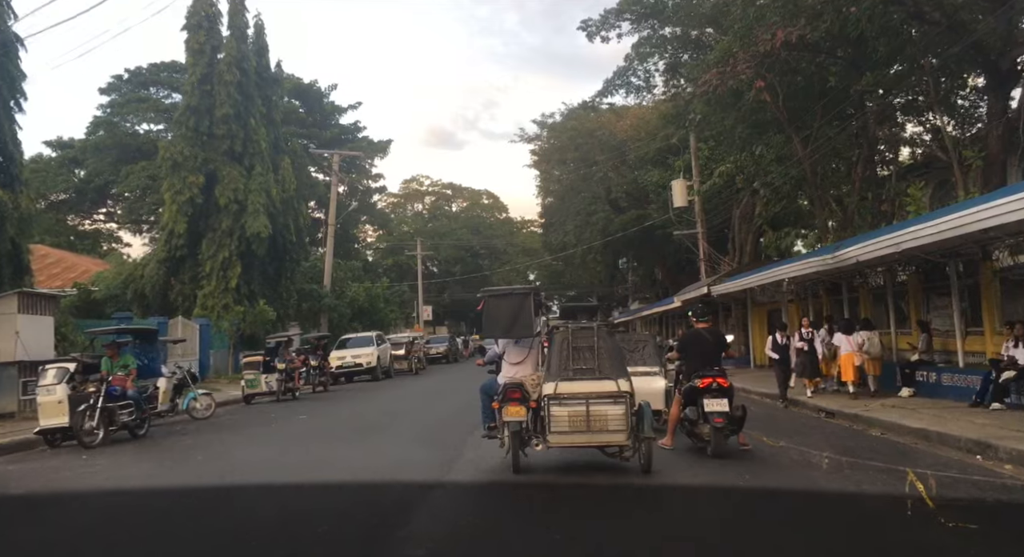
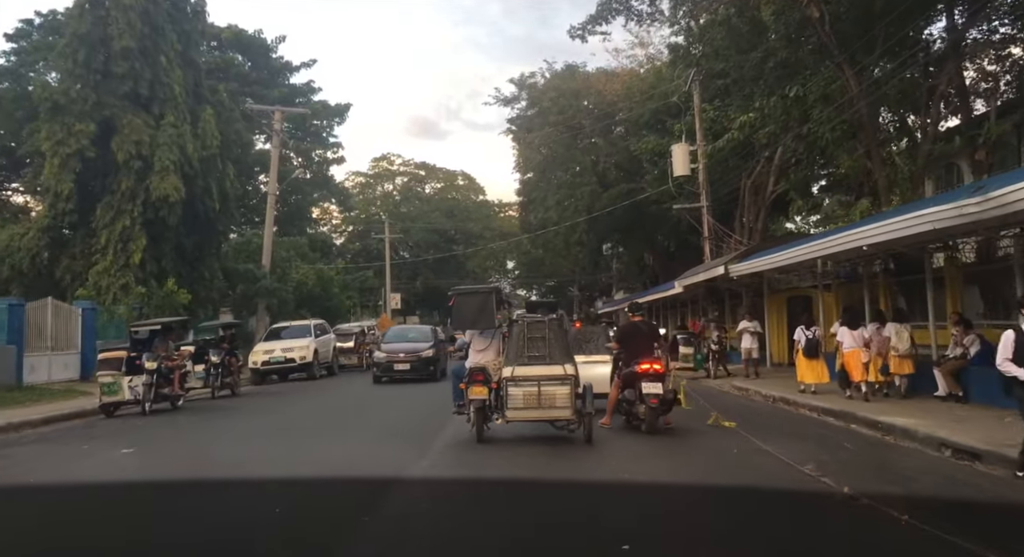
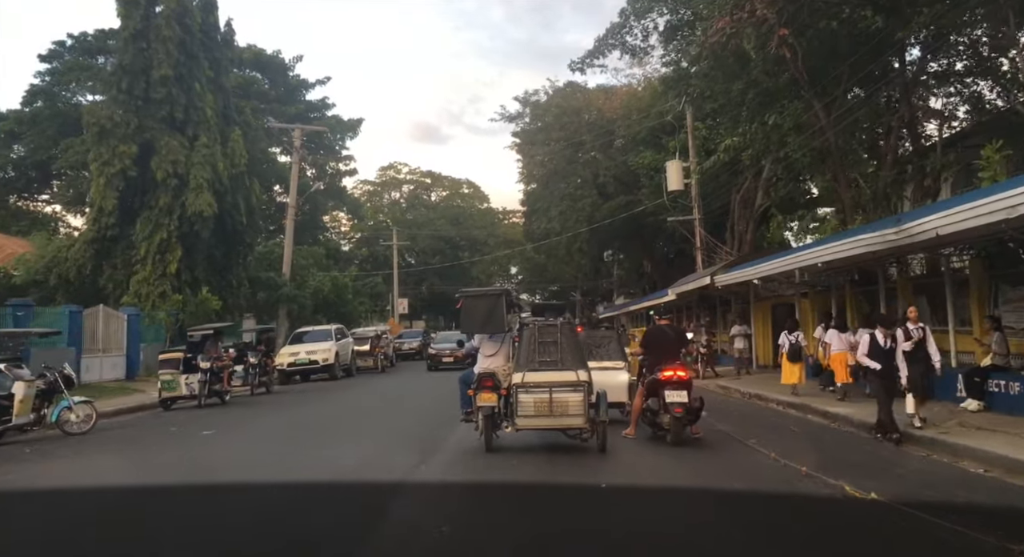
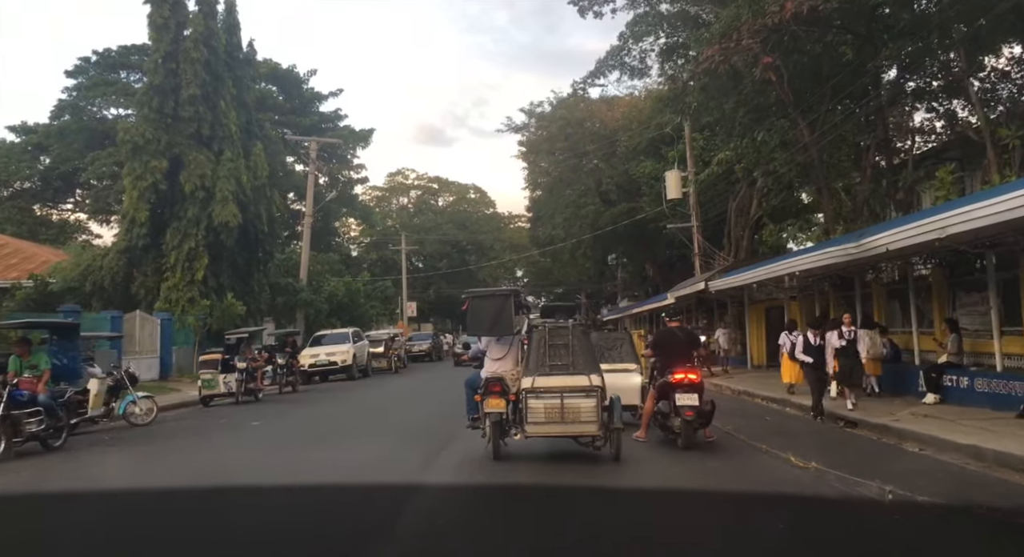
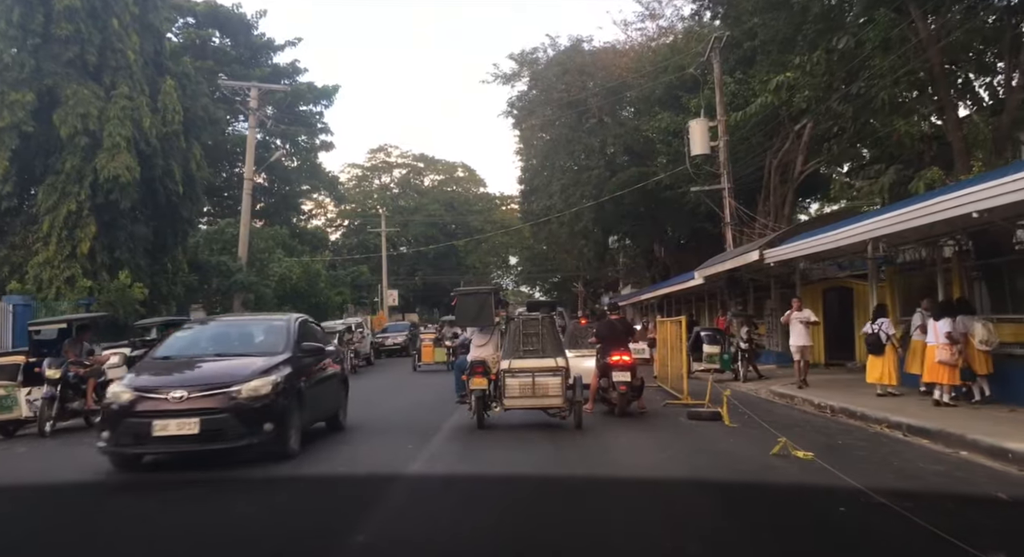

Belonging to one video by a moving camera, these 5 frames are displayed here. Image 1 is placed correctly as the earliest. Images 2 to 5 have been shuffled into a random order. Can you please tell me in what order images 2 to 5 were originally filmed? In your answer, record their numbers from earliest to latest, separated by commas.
4, 3, 2, 5
